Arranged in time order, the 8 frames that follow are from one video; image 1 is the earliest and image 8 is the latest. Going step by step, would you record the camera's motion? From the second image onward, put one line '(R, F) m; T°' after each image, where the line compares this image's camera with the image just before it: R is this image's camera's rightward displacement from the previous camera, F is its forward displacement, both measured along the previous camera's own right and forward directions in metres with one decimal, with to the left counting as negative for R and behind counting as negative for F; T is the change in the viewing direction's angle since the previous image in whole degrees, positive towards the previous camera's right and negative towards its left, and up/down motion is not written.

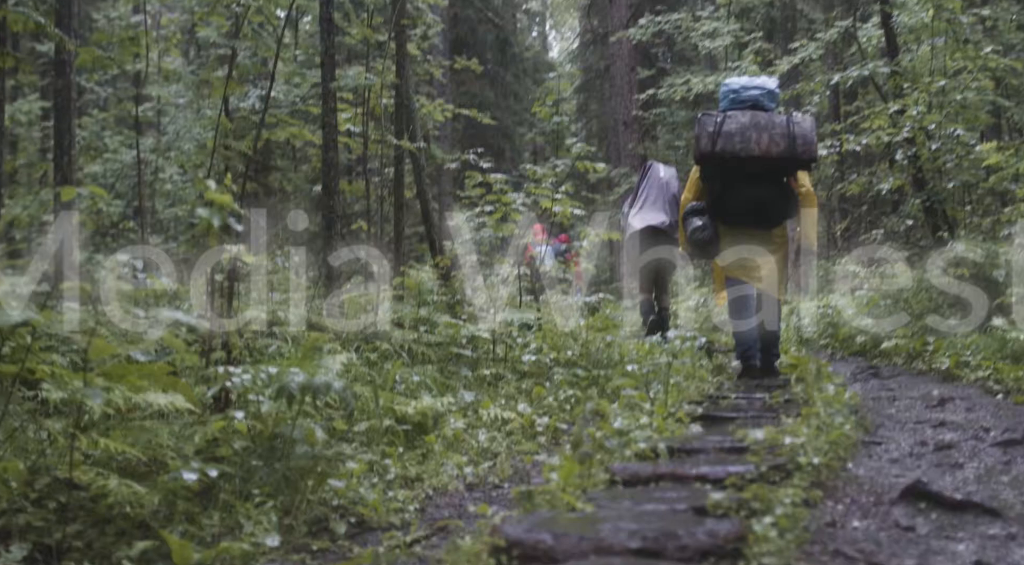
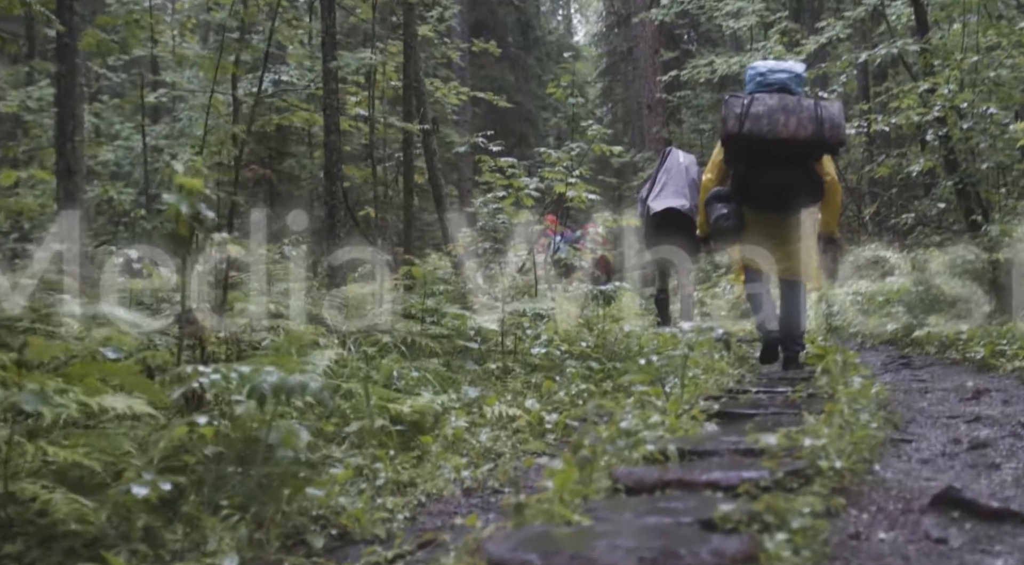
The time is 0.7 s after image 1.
(+0.1, +0.4) m; -1°
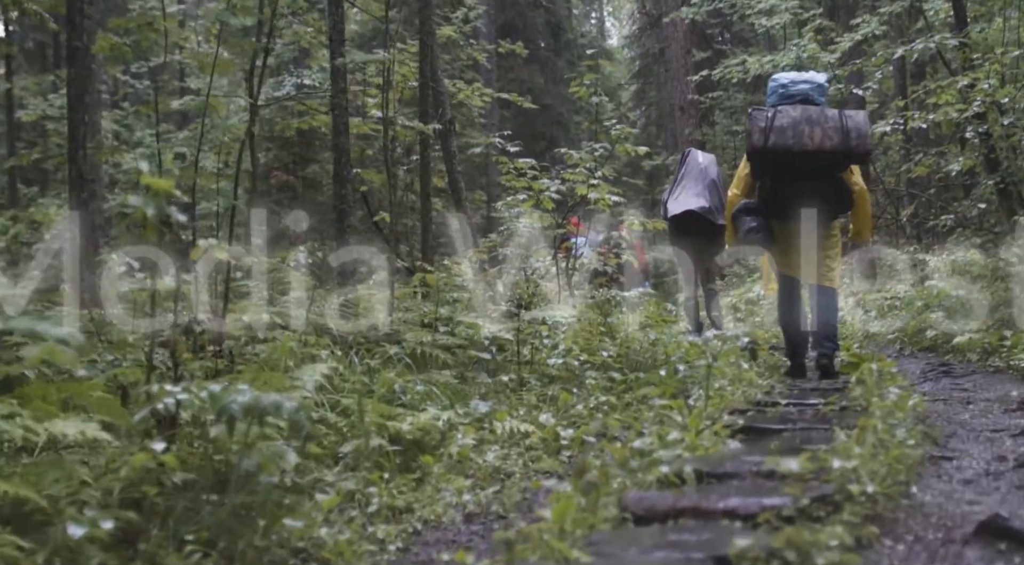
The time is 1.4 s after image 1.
(+0.1, +0.4) m; -2°
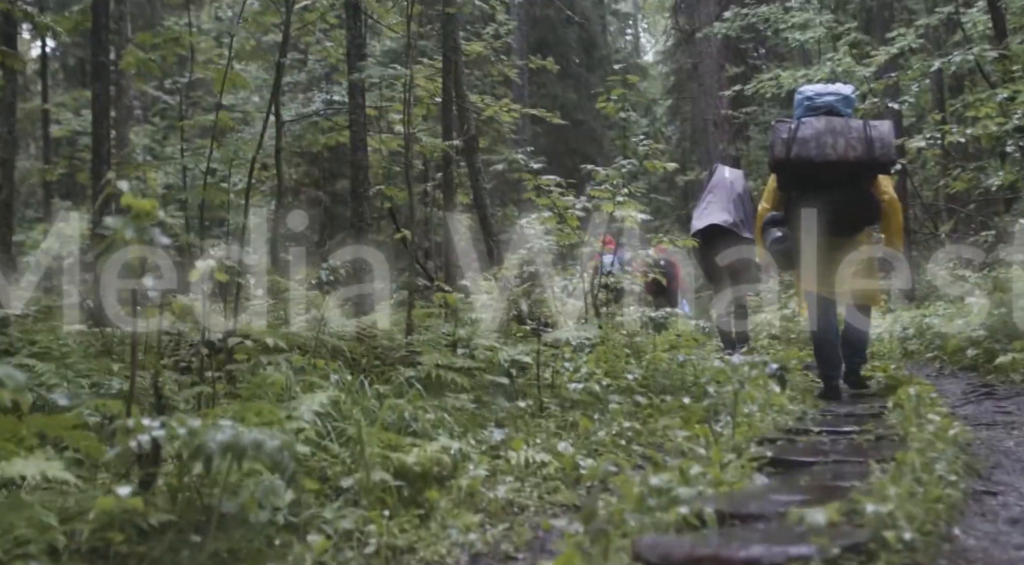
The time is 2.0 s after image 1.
(+0.1, +0.3) m; -2°
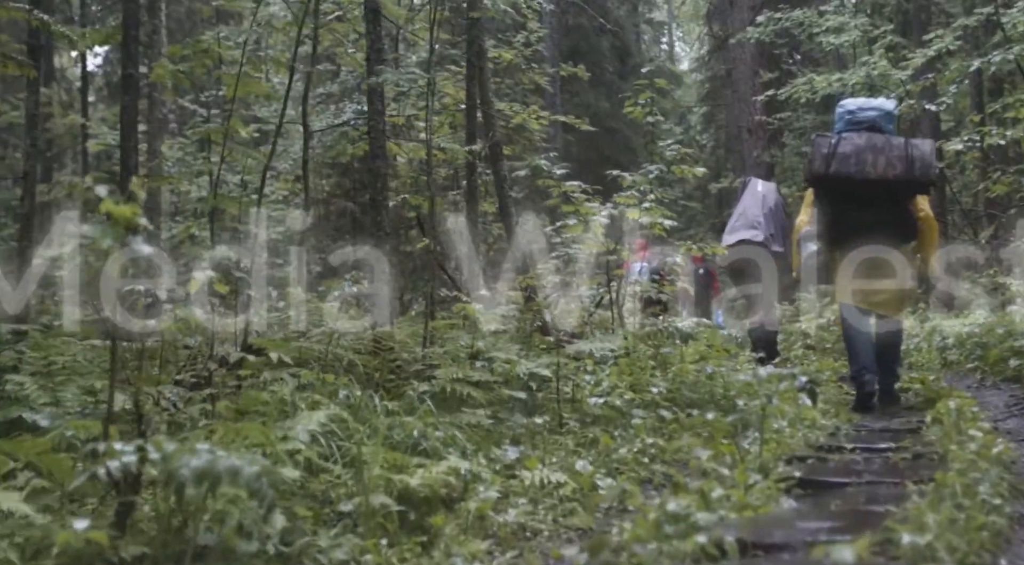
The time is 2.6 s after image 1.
(+0.1, +0.3) m; -2°
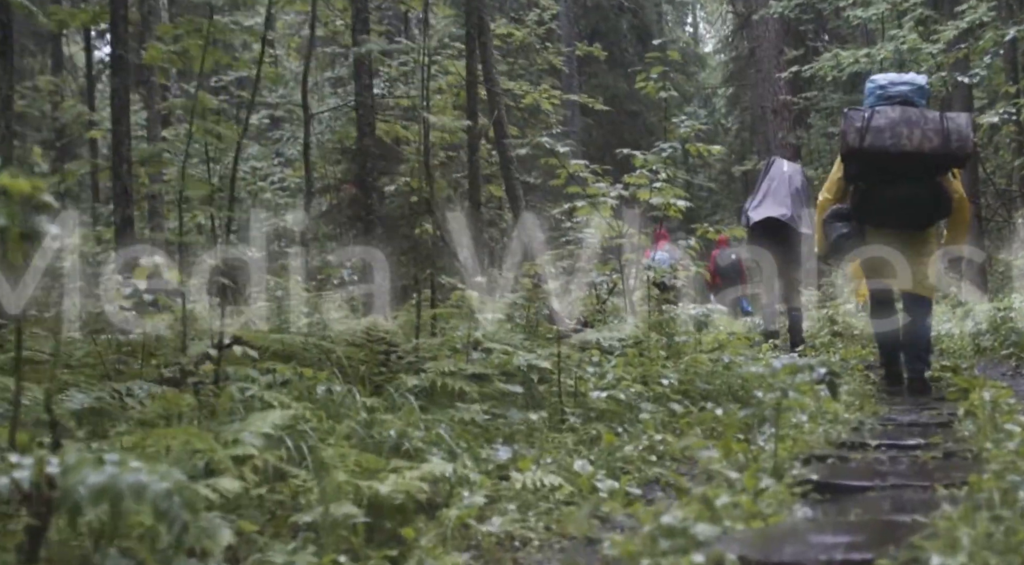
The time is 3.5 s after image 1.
(+0.2, +0.5) m; -1°
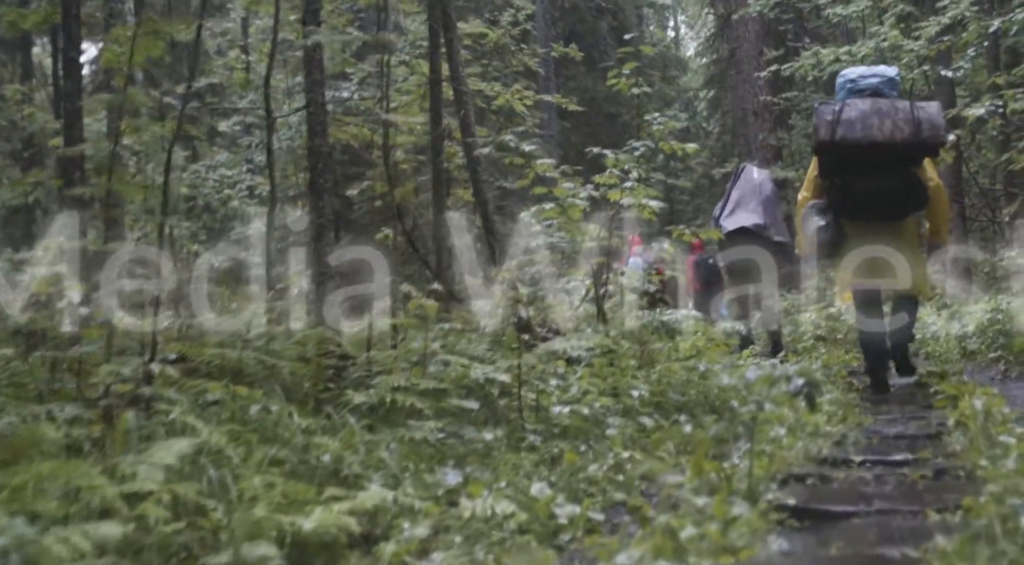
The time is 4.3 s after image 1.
(+0.2, +0.5) m; +1°
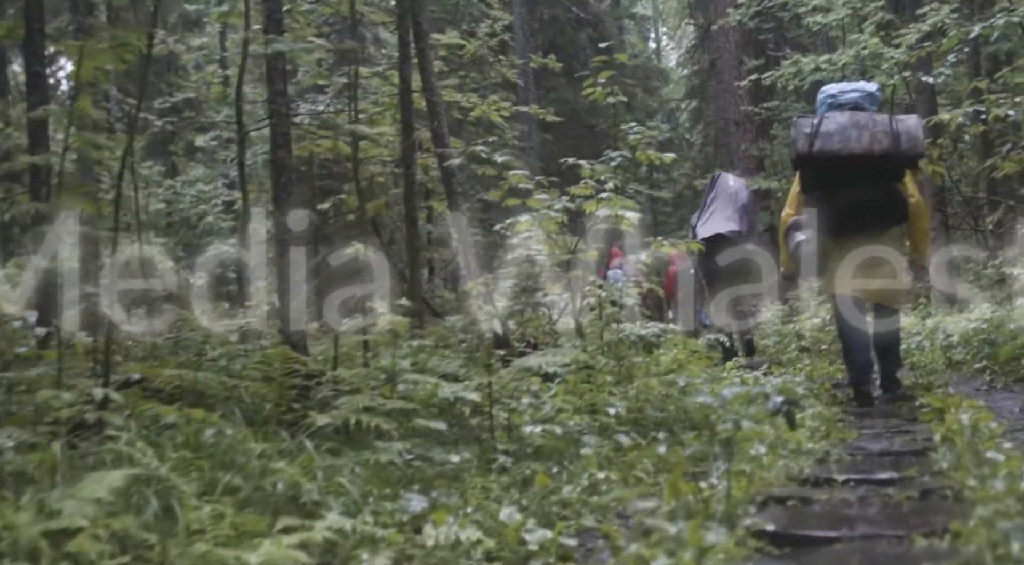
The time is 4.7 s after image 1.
(+0.1, +0.2) m; +1°
